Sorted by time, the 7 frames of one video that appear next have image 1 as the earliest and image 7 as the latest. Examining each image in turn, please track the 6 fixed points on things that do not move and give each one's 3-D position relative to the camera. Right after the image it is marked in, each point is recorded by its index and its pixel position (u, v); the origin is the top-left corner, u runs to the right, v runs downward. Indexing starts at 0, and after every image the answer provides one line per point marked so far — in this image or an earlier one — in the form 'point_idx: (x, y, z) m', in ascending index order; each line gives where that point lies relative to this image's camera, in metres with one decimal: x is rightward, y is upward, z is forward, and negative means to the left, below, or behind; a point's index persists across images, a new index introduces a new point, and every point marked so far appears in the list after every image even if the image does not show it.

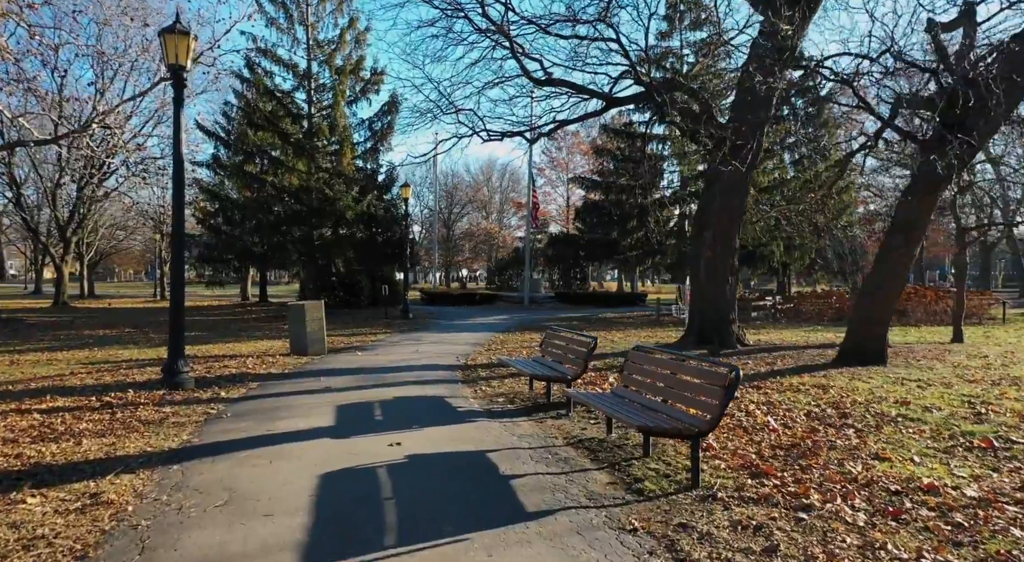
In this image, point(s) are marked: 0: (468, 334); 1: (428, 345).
0: (-1.1, -1.4, +17.3) m
1: (-1.7, -1.4, +14.2) m
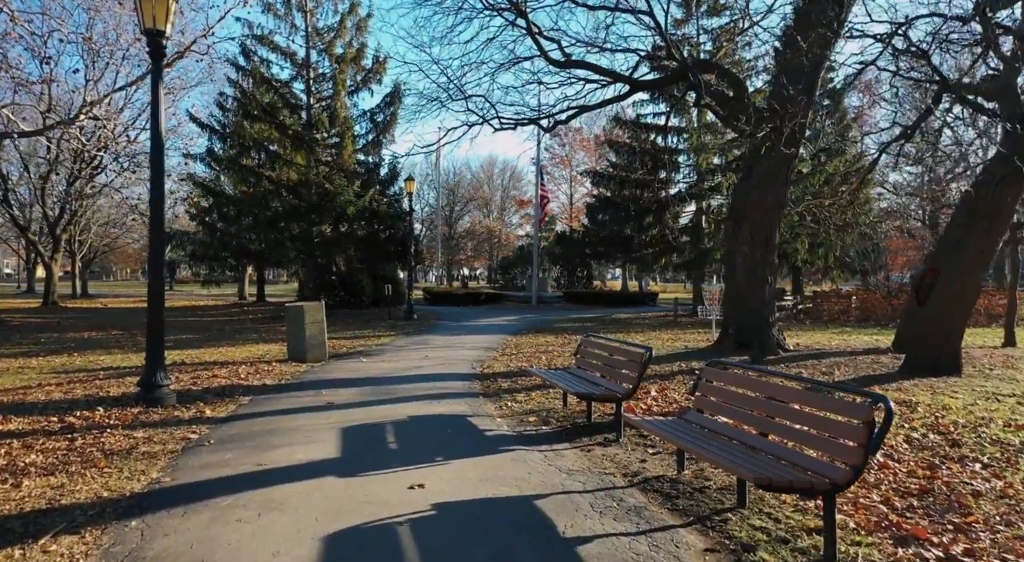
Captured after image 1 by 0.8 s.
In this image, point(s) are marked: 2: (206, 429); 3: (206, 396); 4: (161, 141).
0: (-0.8, -1.3, +16.2) m
1: (-1.4, -1.3, +13.1) m
2: (-2.7, -1.3, +6.1) m
3: (-3.4, -1.3, +7.7) m
4: (-3.8, +1.5, +7.4) m
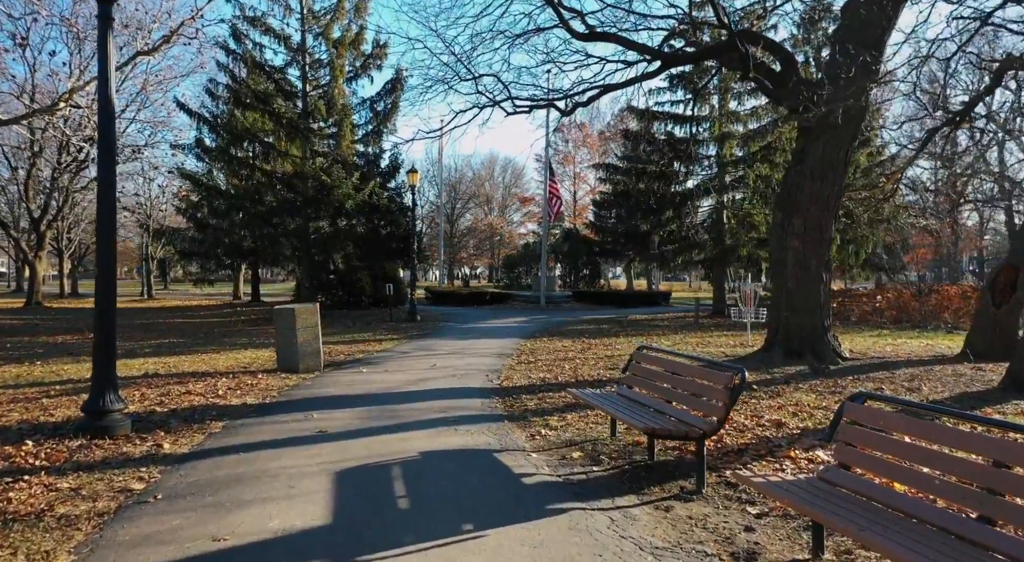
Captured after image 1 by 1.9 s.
0: (-0.5, -1.3, +14.8) m
1: (-1.1, -1.3, +11.6) m
2: (-2.4, -1.3, +4.7) m
3: (-3.1, -1.3, +6.3) m
4: (-3.5, +1.5, +6.0) m
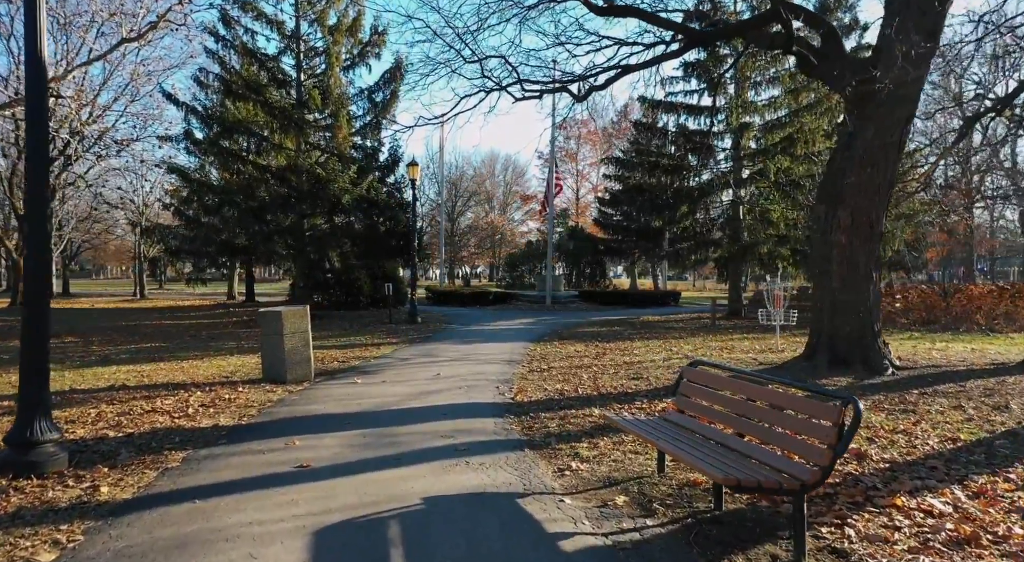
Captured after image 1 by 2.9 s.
0: (-0.3, -1.3, +13.7) m
1: (-1.0, -1.3, +10.5) m
2: (-2.3, -1.3, +3.6) m
3: (-3.0, -1.3, +5.2) m
4: (-3.3, +1.5, +4.9) m
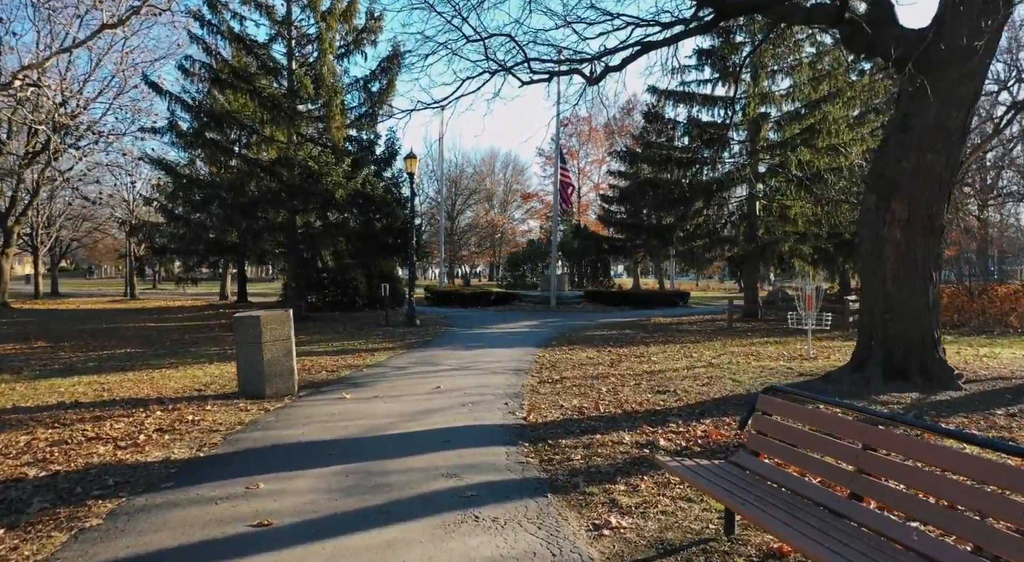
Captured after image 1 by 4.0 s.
0: (-0.2, -1.3, +12.5) m
1: (-0.8, -1.3, +9.4) m
2: (-2.1, -1.3, +2.5) m
3: (-2.8, -1.3, +4.1) m
4: (-3.2, +1.5, +3.8) m
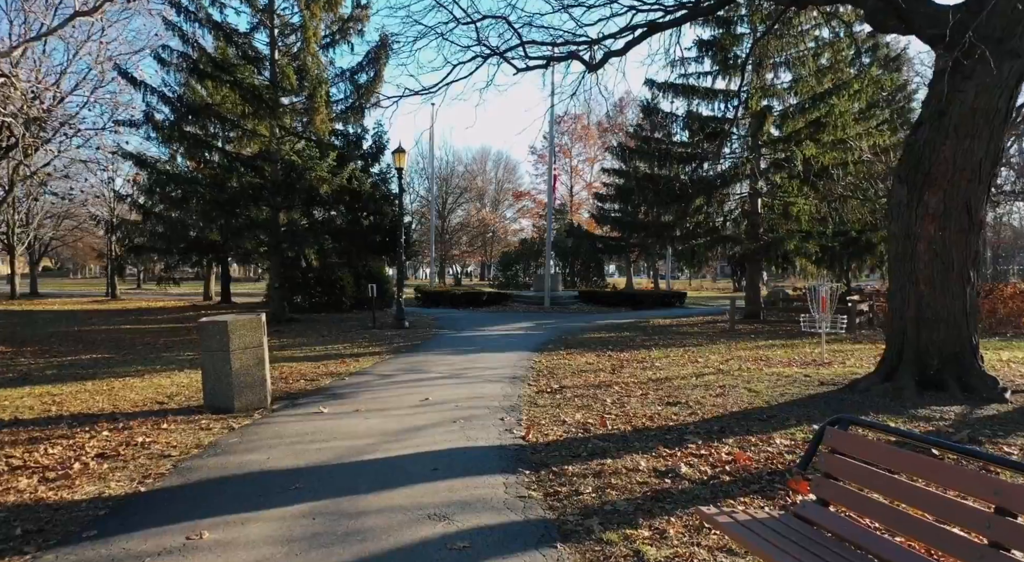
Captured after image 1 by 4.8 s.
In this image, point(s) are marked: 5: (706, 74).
0: (-0.3, -1.3, +11.7) m
1: (-0.9, -1.3, +8.6) m
2: (-2.1, -1.3, +1.6) m
3: (-2.8, -1.3, +3.2) m
4: (-3.2, +1.5, +2.9) m
5: (+5.5, +5.9, +19.3) m
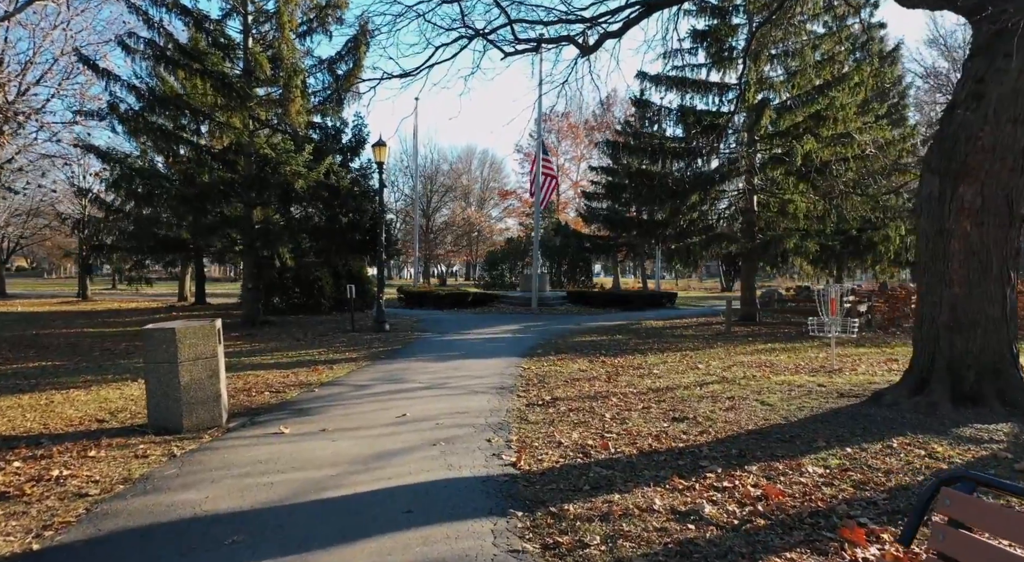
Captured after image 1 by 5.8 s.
0: (-0.5, -1.3, +10.9) m
1: (-1.0, -1.3, +7.7) m
2: (-2.1, -1.4, +0.7) m
3: (-2.9, -1.3, +2.3) m
4: (-3.2, +1.5, +2.0) m
5: (+5.1, +5.9, +18.6) m
